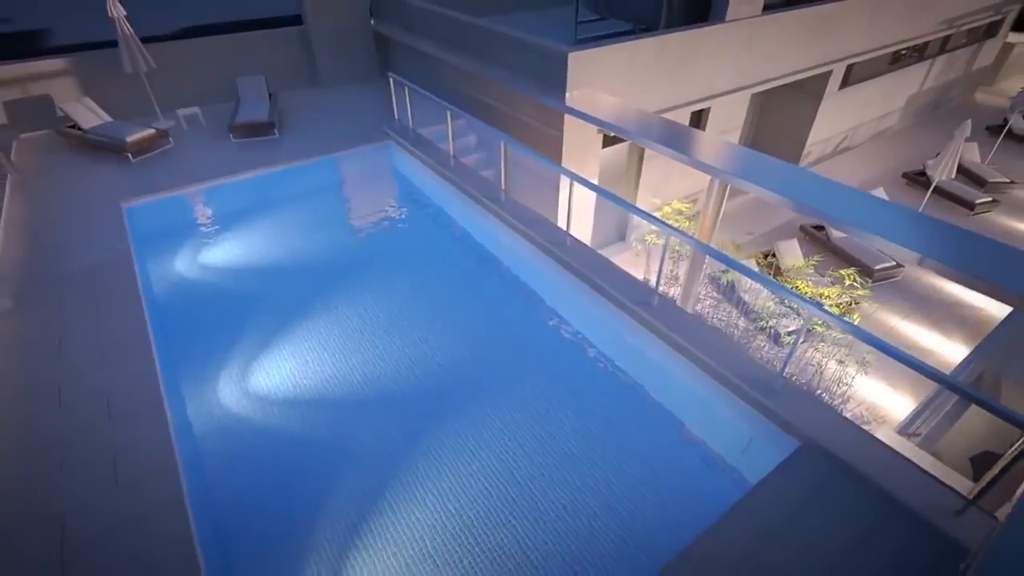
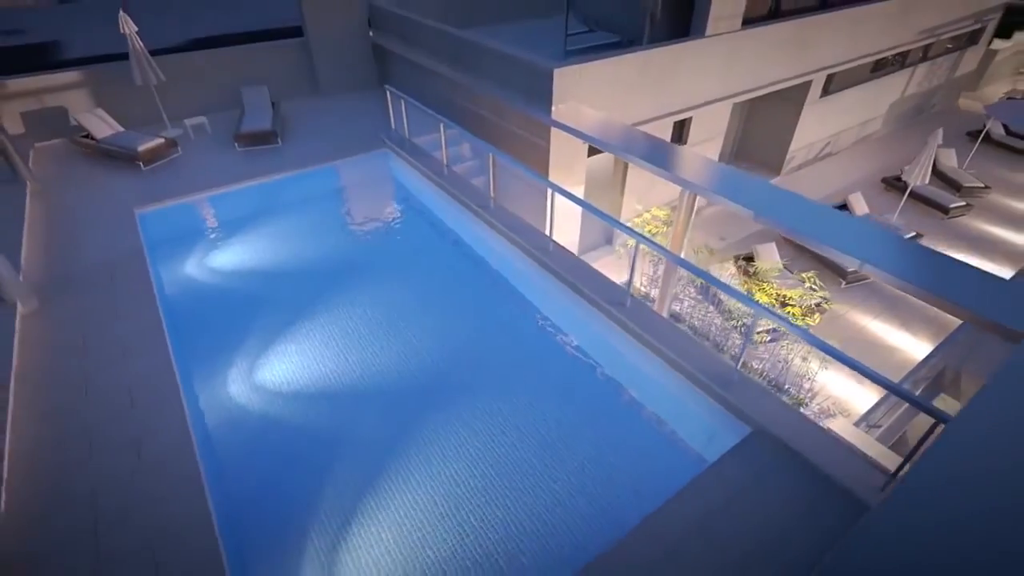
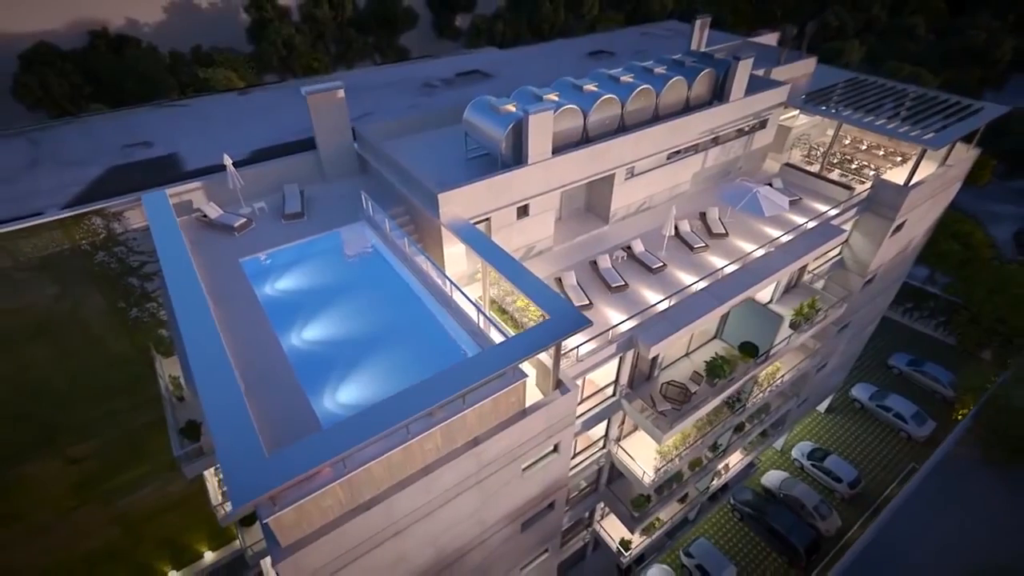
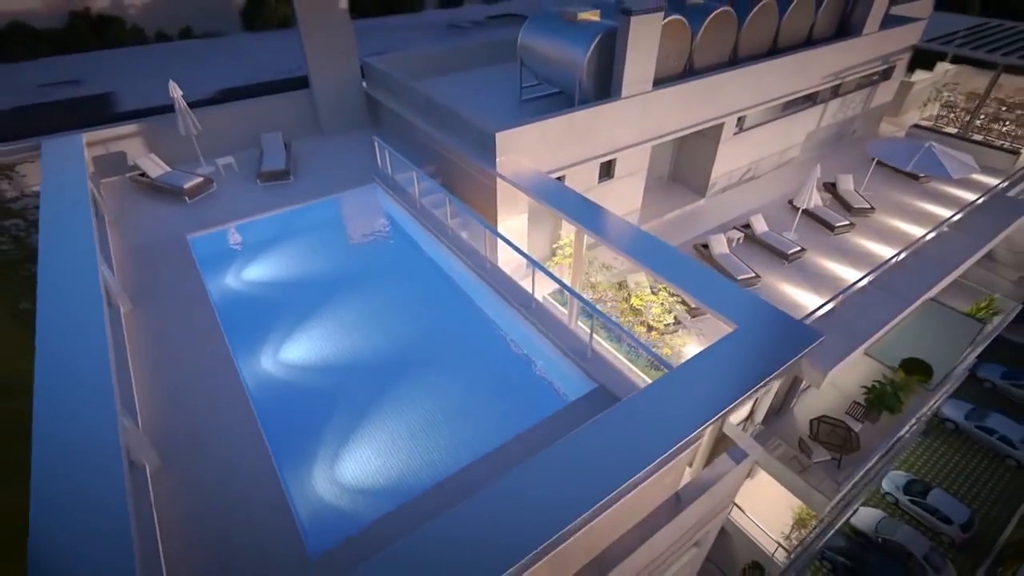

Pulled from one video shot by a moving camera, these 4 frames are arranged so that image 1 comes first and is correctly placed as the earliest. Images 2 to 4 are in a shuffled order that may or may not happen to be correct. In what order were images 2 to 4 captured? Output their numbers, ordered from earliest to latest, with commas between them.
2, 4, 3
